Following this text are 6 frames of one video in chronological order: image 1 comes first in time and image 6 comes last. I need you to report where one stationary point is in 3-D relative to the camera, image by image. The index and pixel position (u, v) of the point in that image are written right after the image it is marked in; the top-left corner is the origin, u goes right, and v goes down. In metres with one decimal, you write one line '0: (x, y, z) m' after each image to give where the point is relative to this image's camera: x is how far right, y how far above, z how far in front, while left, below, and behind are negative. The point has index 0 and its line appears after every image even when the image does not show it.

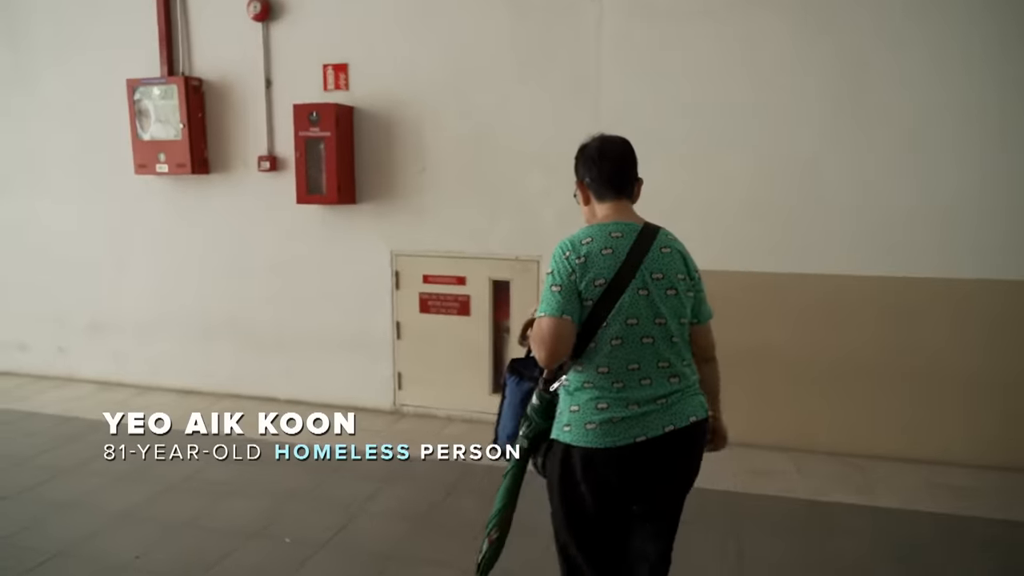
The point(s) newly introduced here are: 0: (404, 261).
0: (-0.6, +0.2, +4.2) m
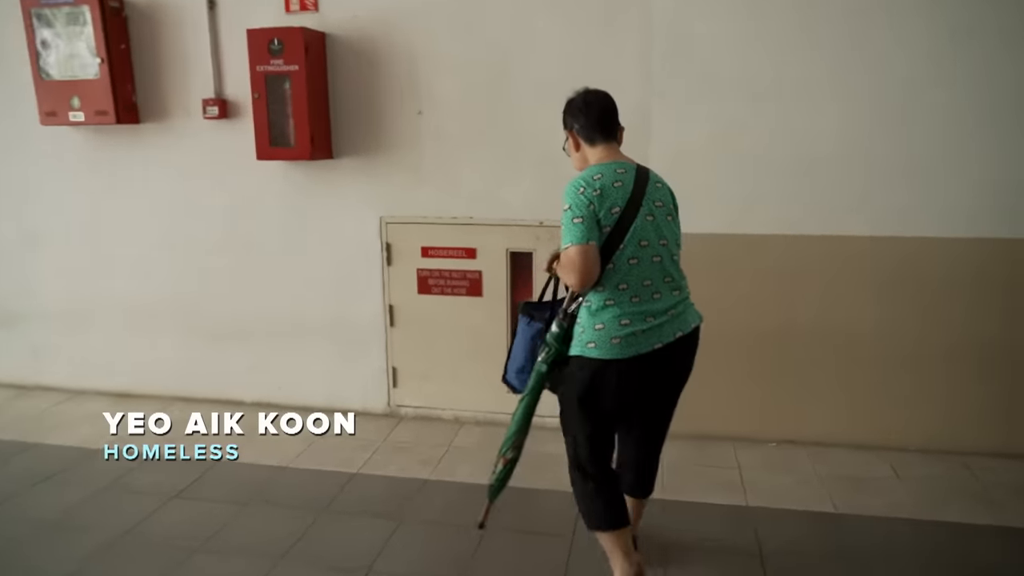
0: (-0.6, +0.3, +3.4) m
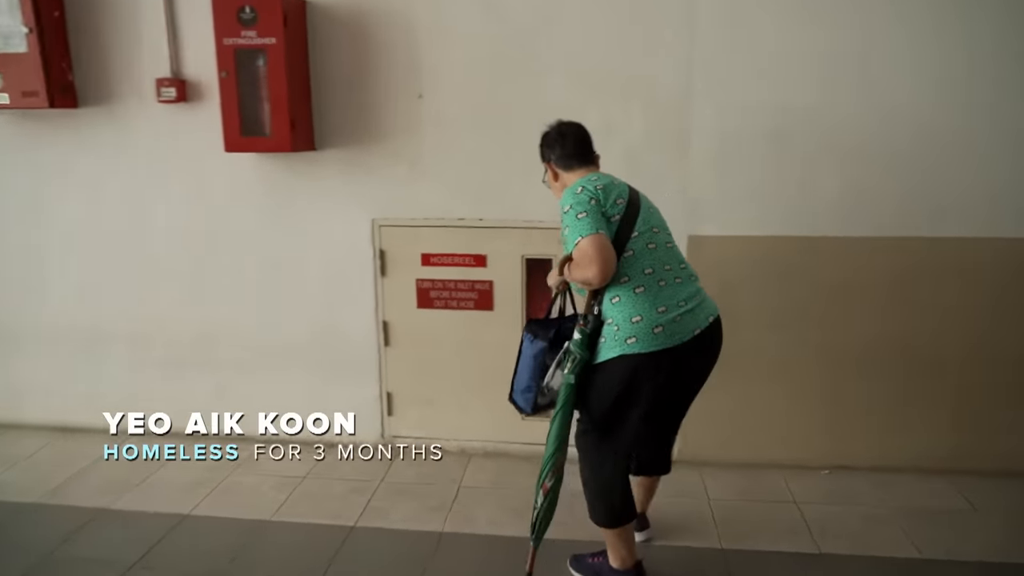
0: (-0.5, +0.2, +2.9) m
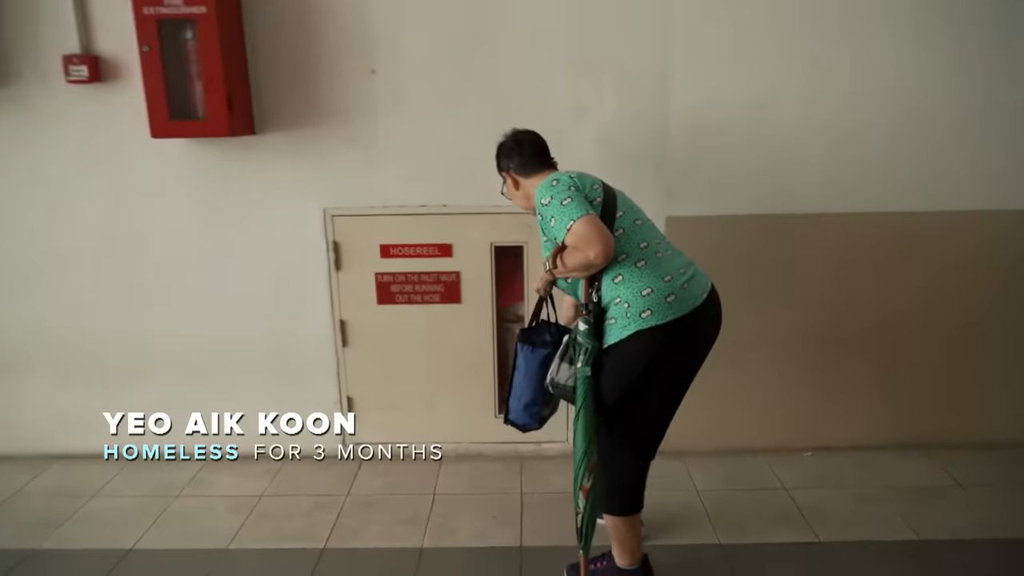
0: (-0.6, +0.2, +2.6) m
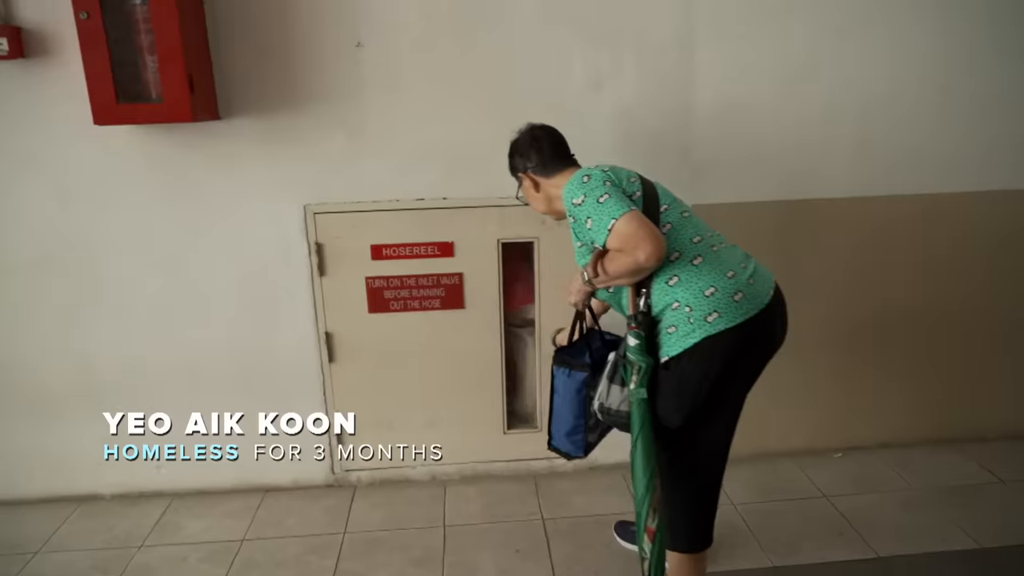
0: (-0.6, +0.2, +2.3) m
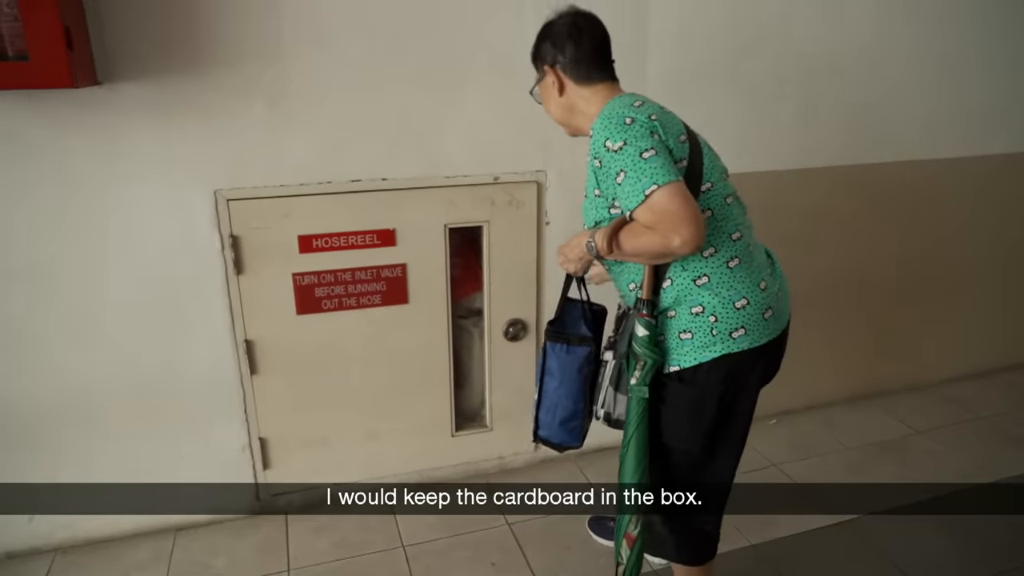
0: (-0.7, +0.2, +1.9) m
